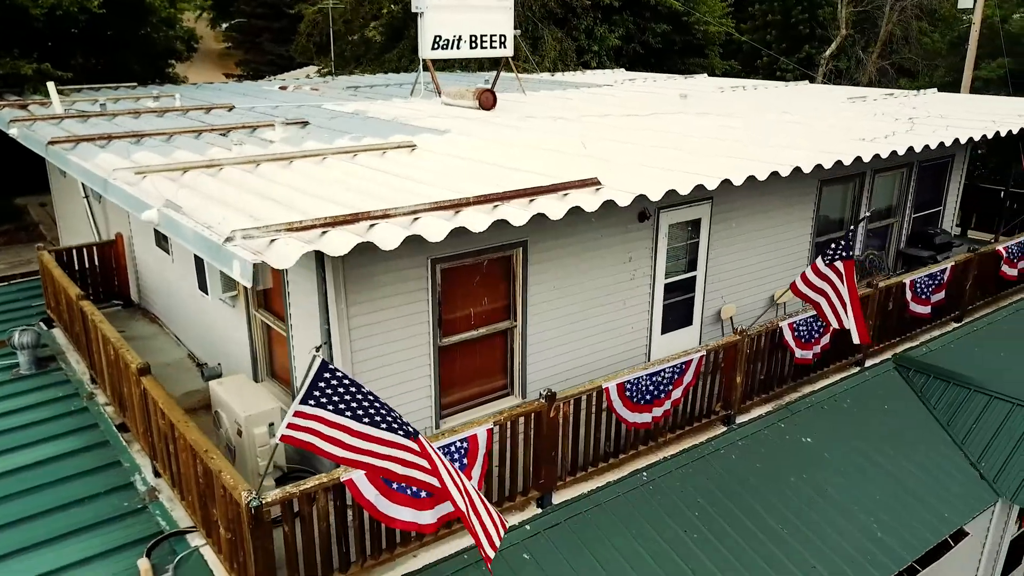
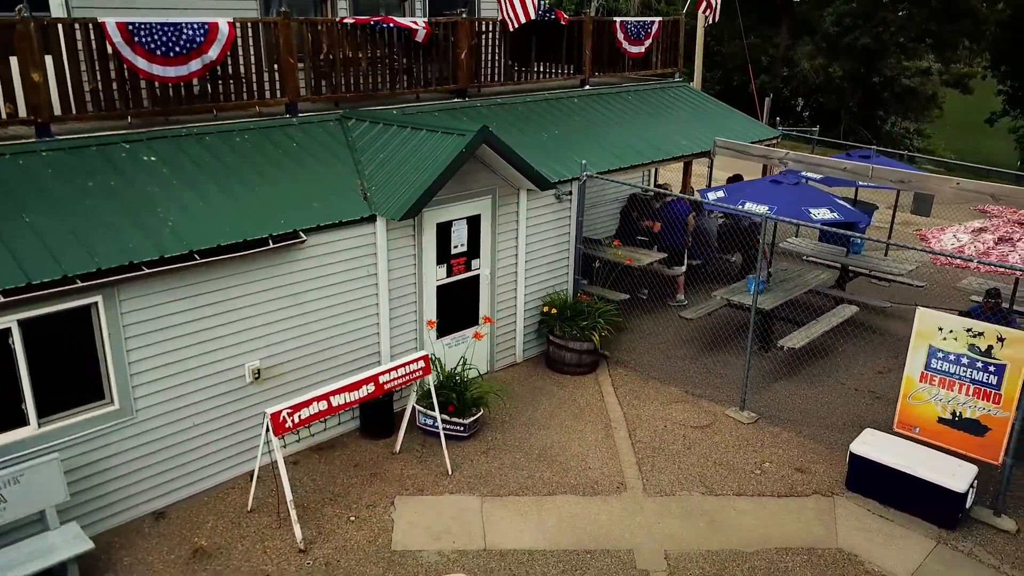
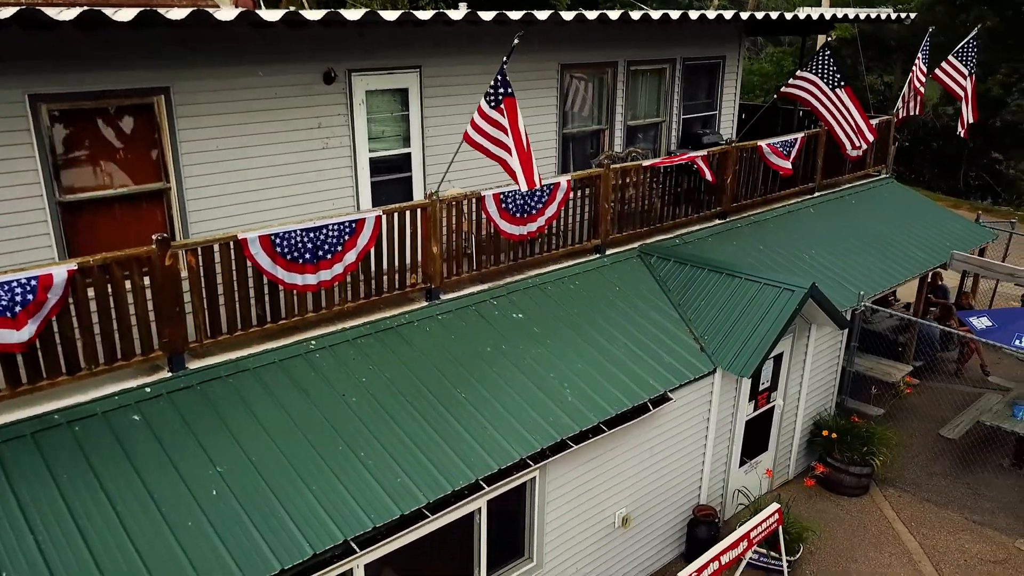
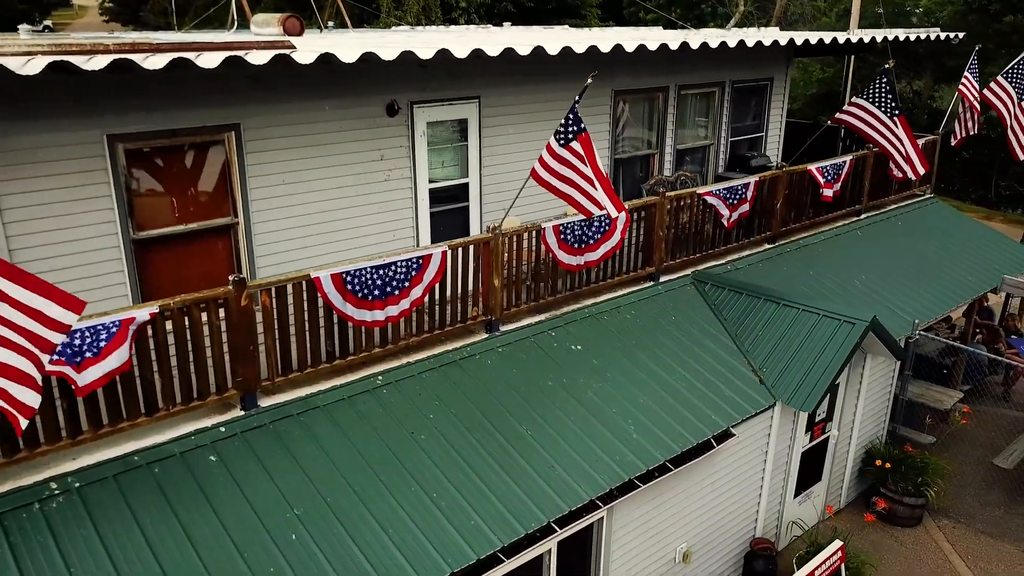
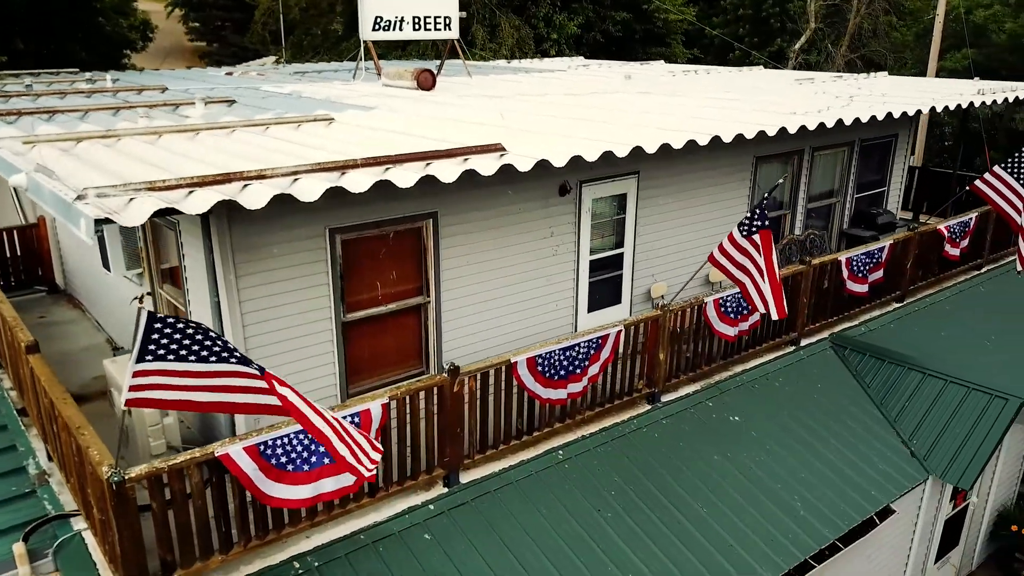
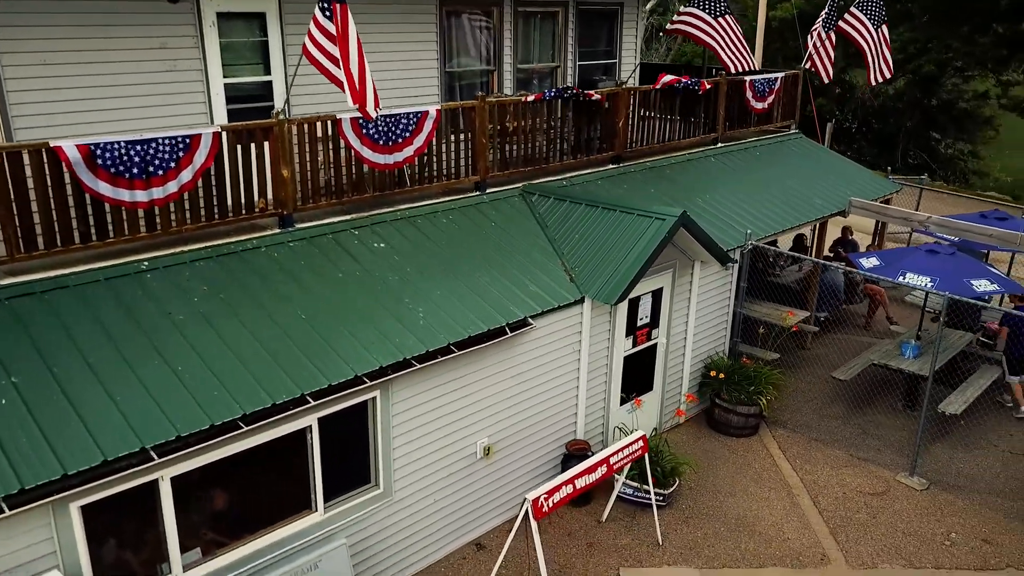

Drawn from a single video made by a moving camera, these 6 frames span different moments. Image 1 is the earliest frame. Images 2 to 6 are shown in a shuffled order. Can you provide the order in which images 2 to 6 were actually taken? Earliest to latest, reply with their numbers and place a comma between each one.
5, 4, 3, 6, 2
